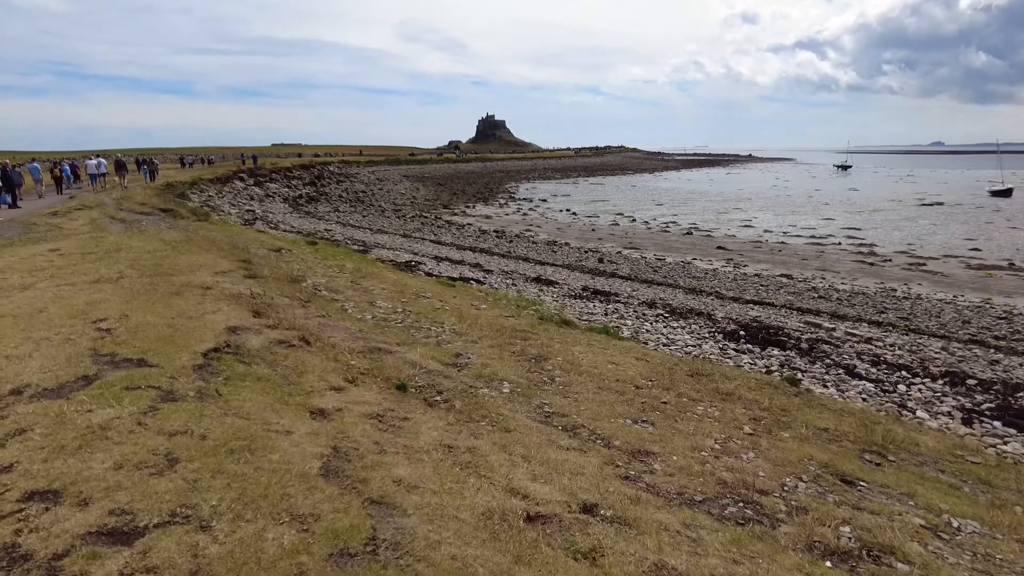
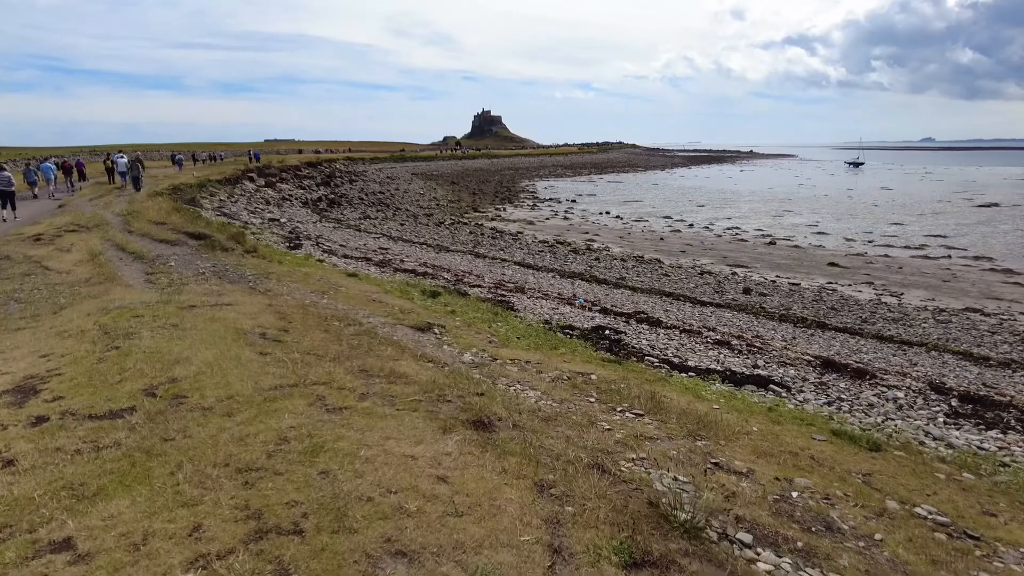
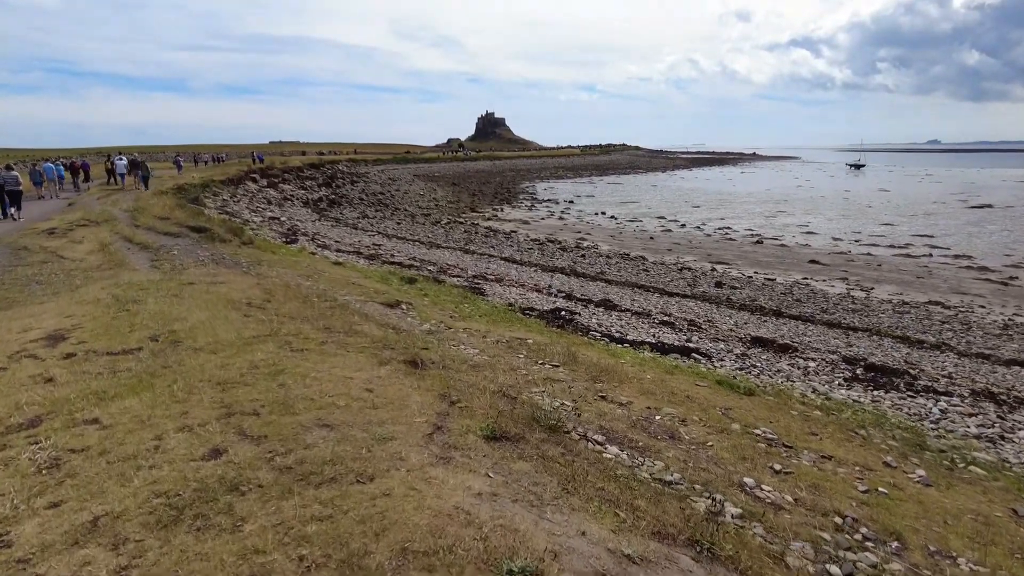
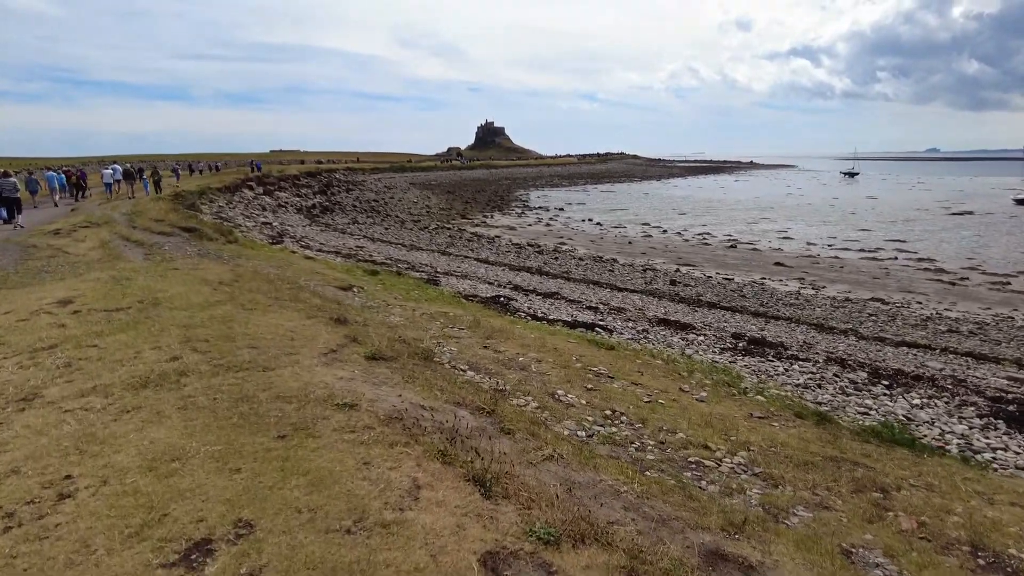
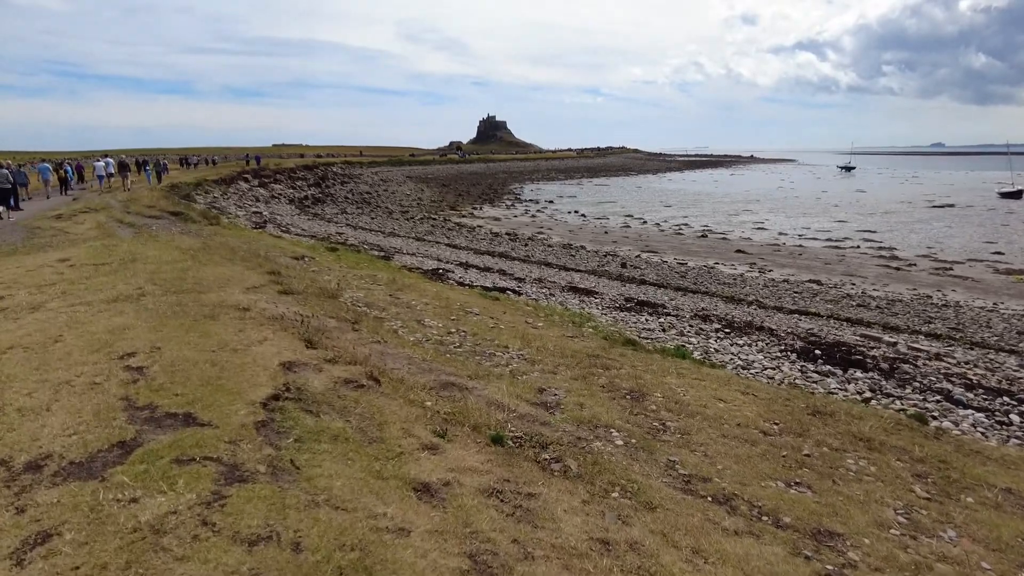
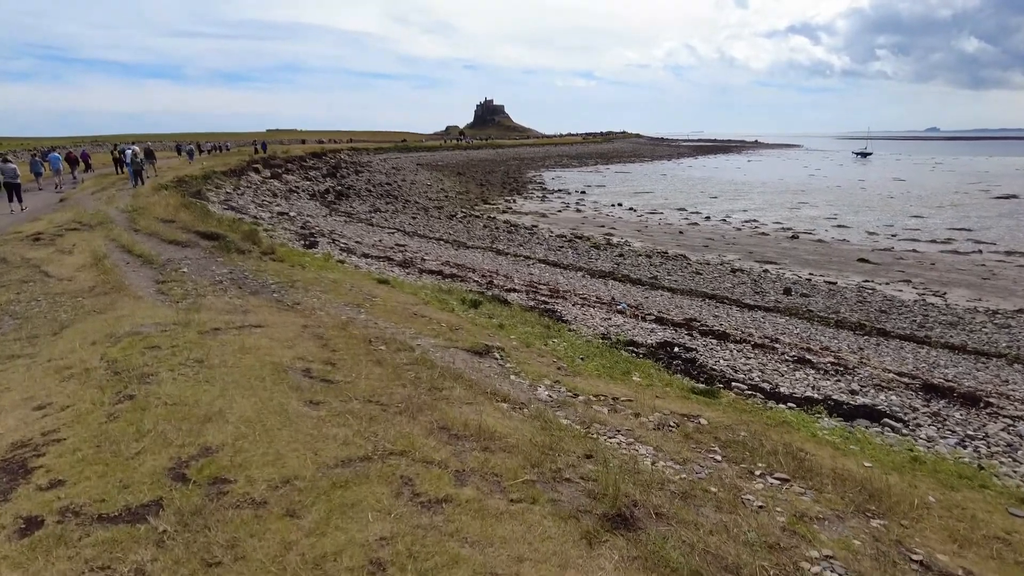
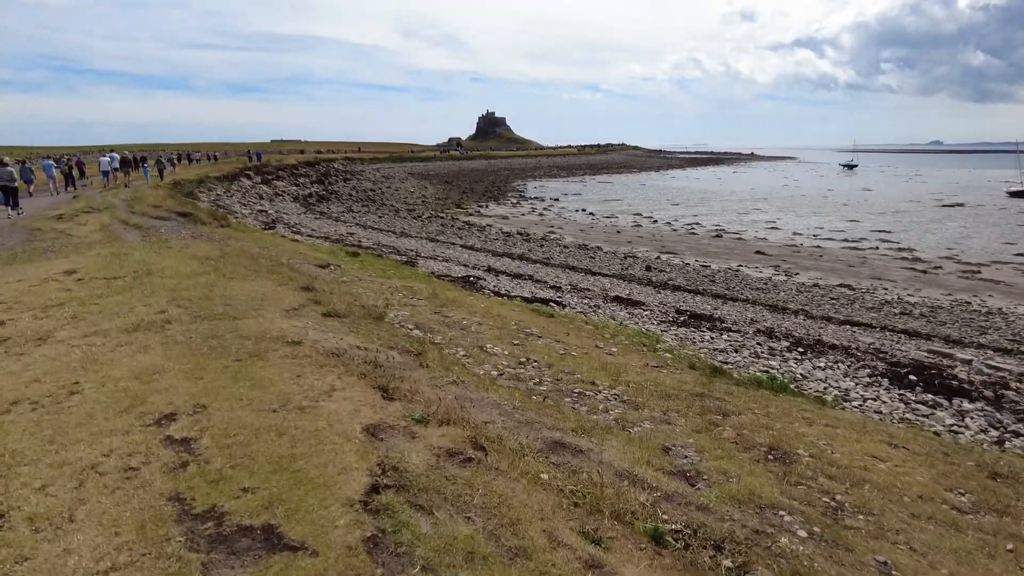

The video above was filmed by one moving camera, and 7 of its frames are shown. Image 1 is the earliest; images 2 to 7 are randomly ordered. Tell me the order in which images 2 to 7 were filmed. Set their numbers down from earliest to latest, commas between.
5, 7, 4, 3, 2, 6
